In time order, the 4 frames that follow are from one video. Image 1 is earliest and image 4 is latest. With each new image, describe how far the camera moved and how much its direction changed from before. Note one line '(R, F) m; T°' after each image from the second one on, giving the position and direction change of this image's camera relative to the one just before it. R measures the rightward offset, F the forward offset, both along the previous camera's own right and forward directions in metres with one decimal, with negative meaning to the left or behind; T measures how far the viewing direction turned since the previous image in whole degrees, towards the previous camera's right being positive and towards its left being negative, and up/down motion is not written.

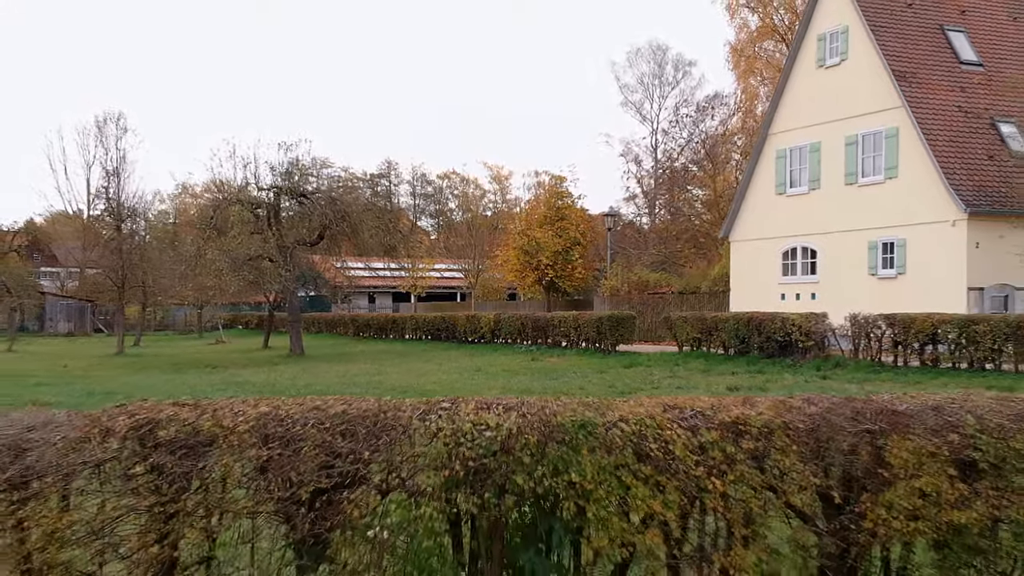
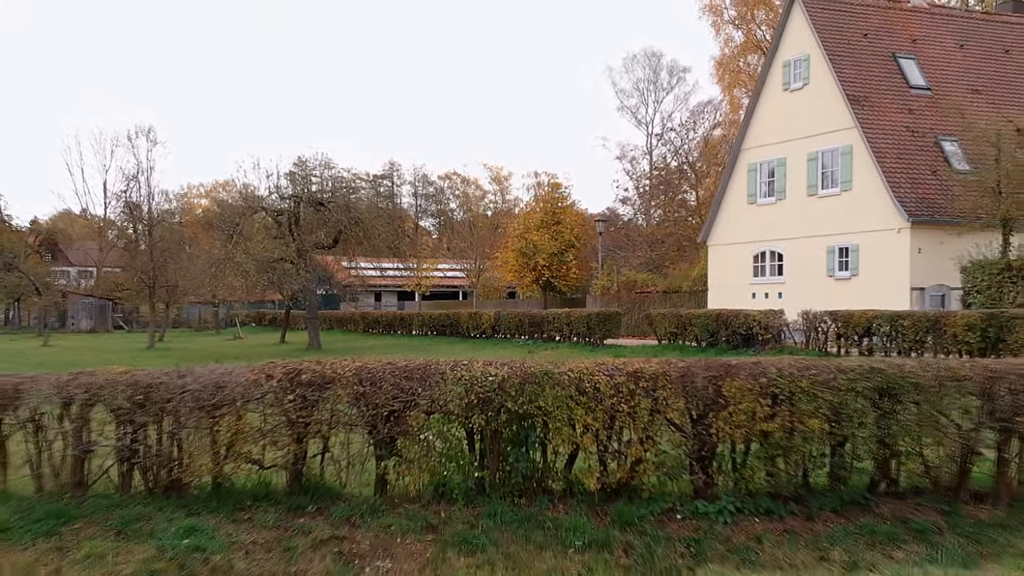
(+0.1, -2.5) m; 0°
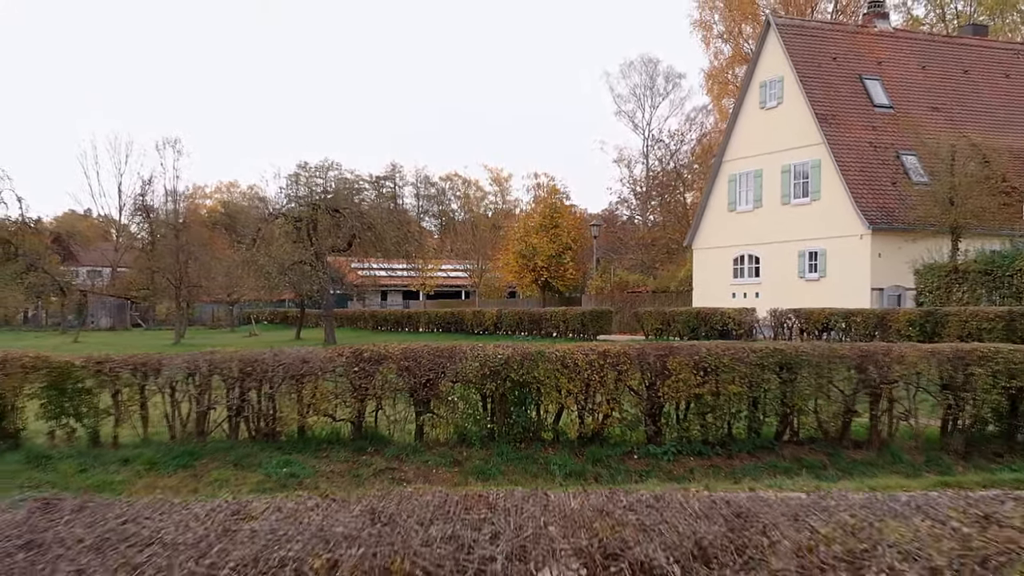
(0.0, -2.4) m; 0°
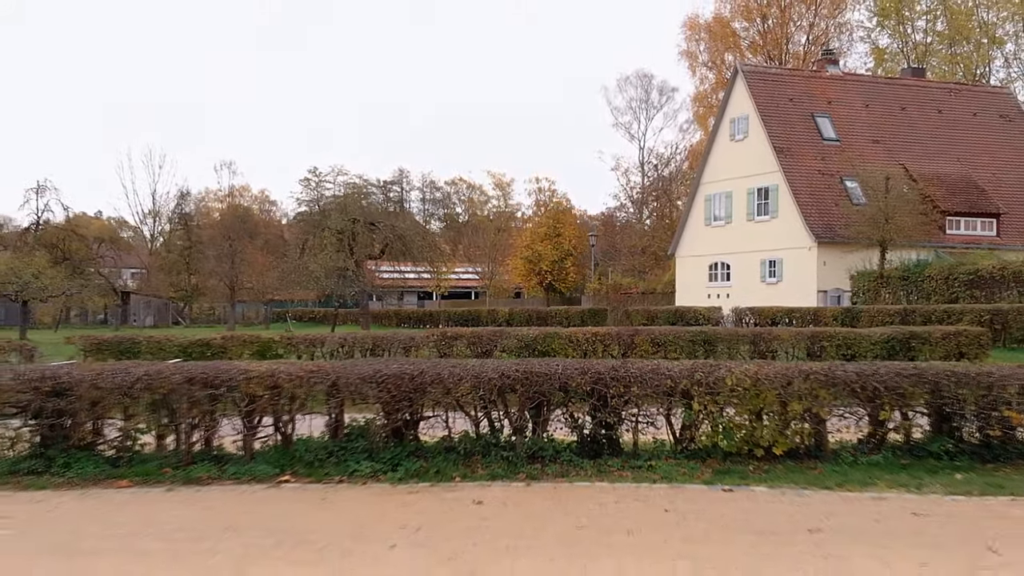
(-0.5, -5.3) m; 0°
